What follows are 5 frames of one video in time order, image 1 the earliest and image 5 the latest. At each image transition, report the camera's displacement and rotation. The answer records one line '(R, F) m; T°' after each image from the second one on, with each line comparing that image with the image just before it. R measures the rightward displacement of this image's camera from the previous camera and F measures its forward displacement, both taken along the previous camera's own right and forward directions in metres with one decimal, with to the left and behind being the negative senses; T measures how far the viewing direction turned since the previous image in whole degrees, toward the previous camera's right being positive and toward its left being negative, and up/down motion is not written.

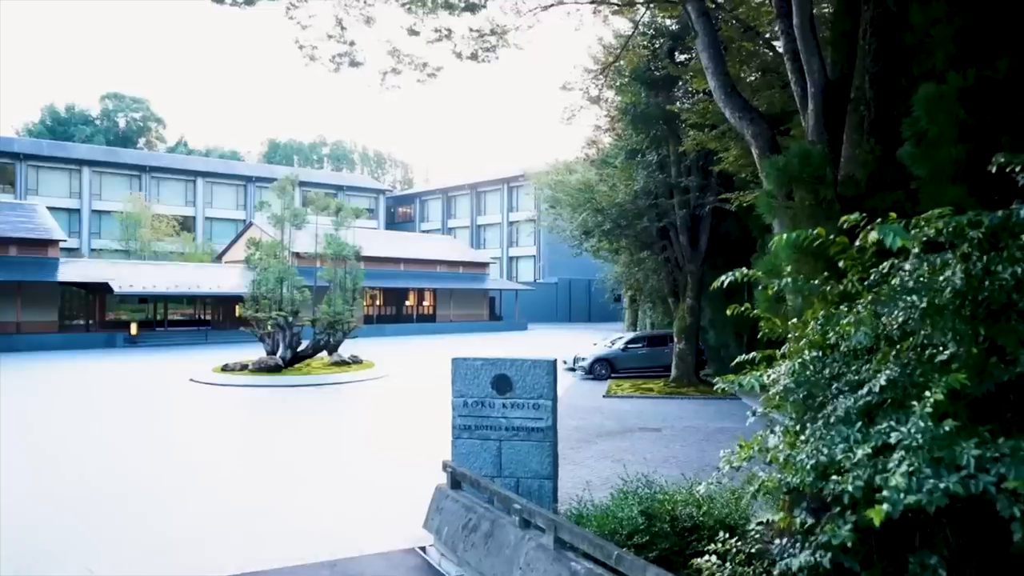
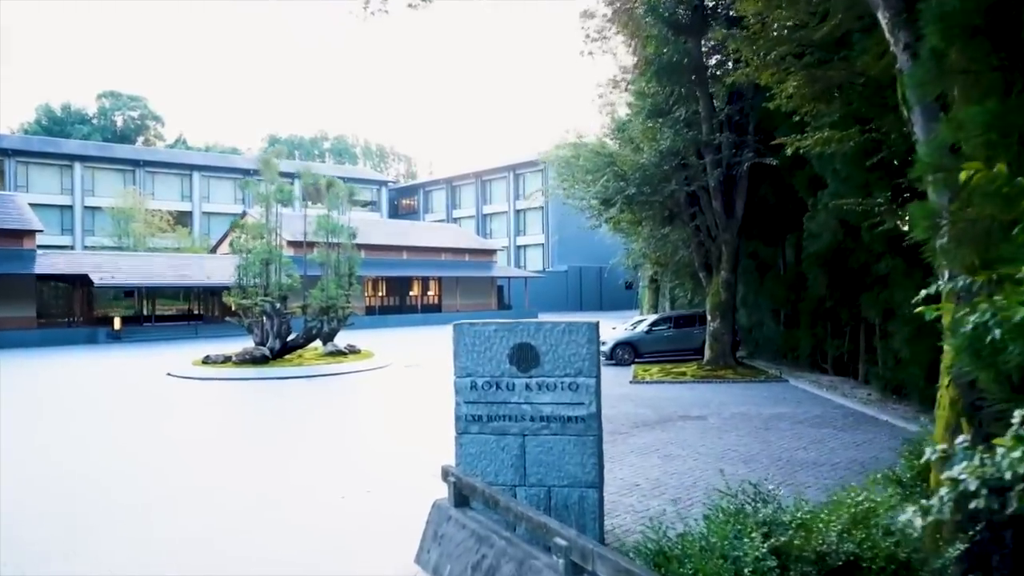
(-0.1, +2.0) m; -1°
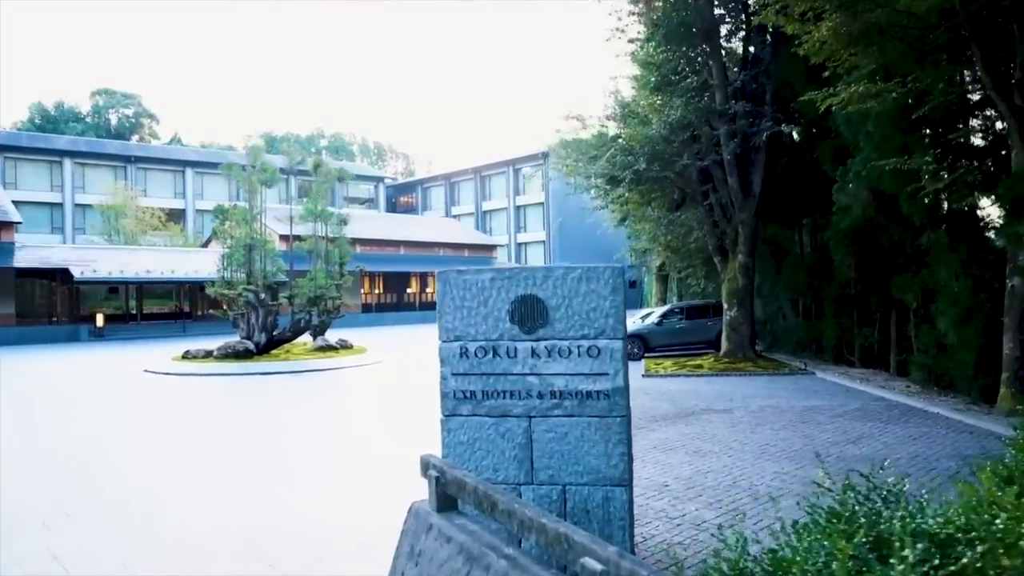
(0.0, +1.2) m; 0°
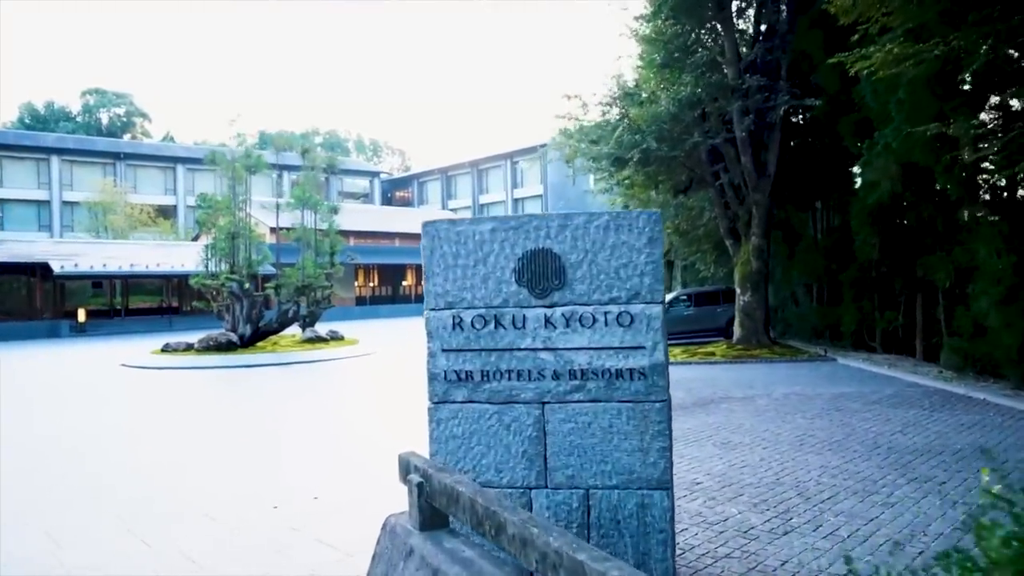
(0.0, +0.8) m; 0°
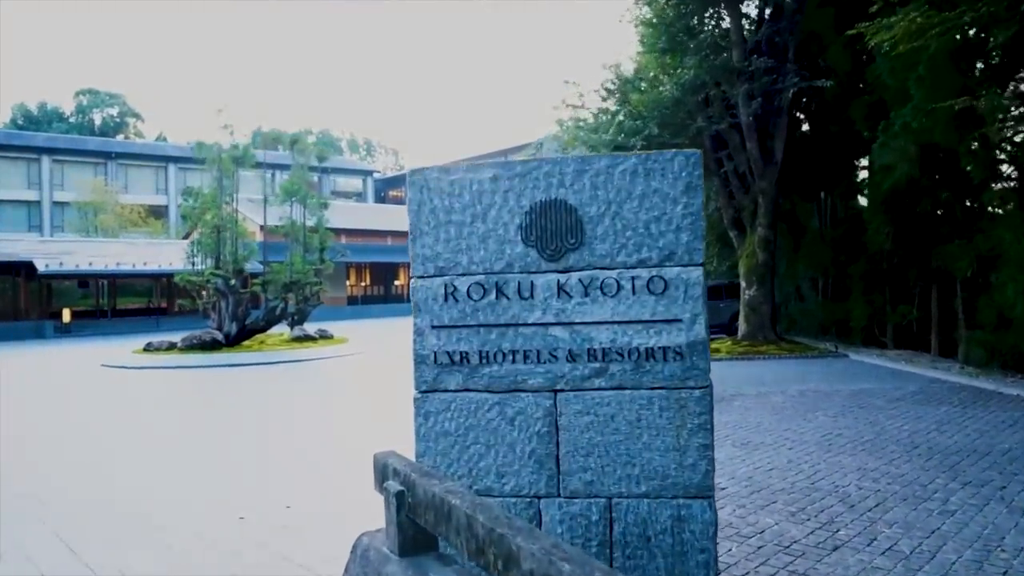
(0.0, +0.6) m; 0°
